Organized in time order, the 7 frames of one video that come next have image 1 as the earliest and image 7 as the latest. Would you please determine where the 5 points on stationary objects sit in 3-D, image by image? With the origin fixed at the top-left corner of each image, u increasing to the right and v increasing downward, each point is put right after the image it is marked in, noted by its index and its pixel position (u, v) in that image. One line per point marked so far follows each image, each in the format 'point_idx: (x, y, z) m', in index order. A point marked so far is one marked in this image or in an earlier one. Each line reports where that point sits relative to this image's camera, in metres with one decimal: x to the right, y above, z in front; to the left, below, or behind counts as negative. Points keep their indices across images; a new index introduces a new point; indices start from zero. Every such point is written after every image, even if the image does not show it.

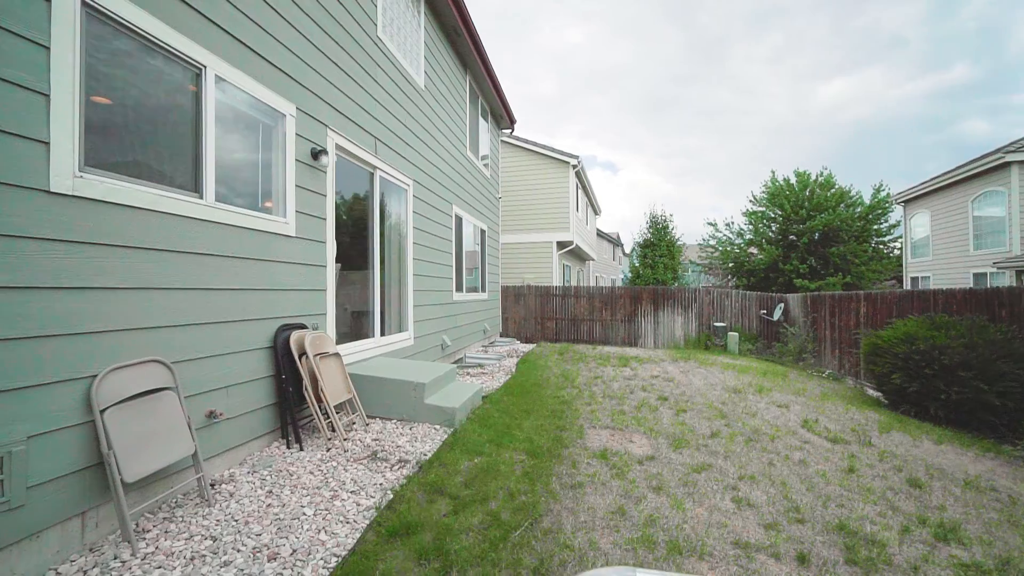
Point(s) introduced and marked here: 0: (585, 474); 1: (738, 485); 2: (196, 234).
0: (+0.5, -1.3, +3.2) m
1: (+1.5, -1.4, +3.2) m
2: (-1.9, +0.3, +2.8) m
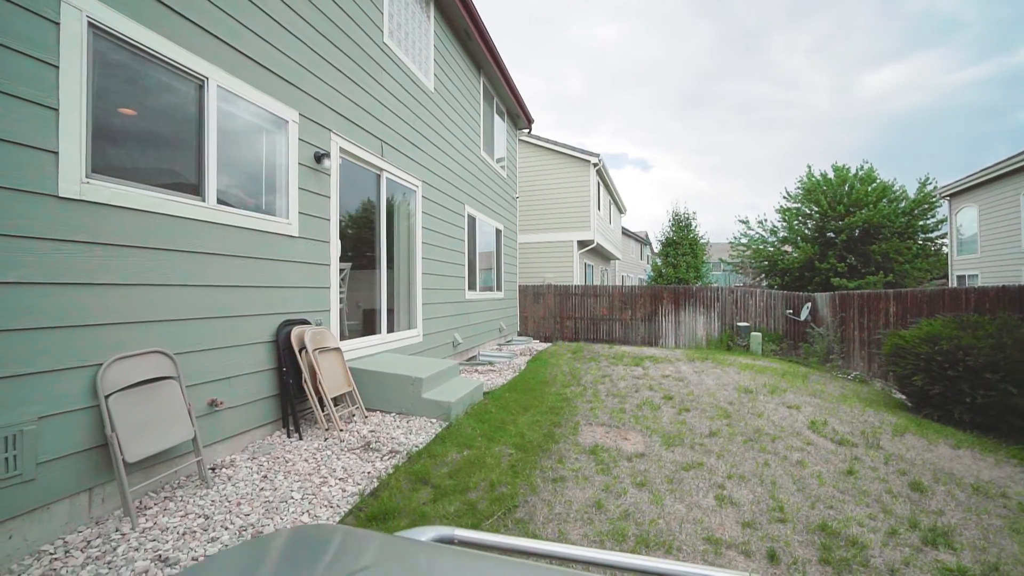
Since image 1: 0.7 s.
0: (+0.4, -1.3, +3.3) m
1: (+1.4, -1.3, +3.2) m
2: (-2.0, +0.3, +3.0) m
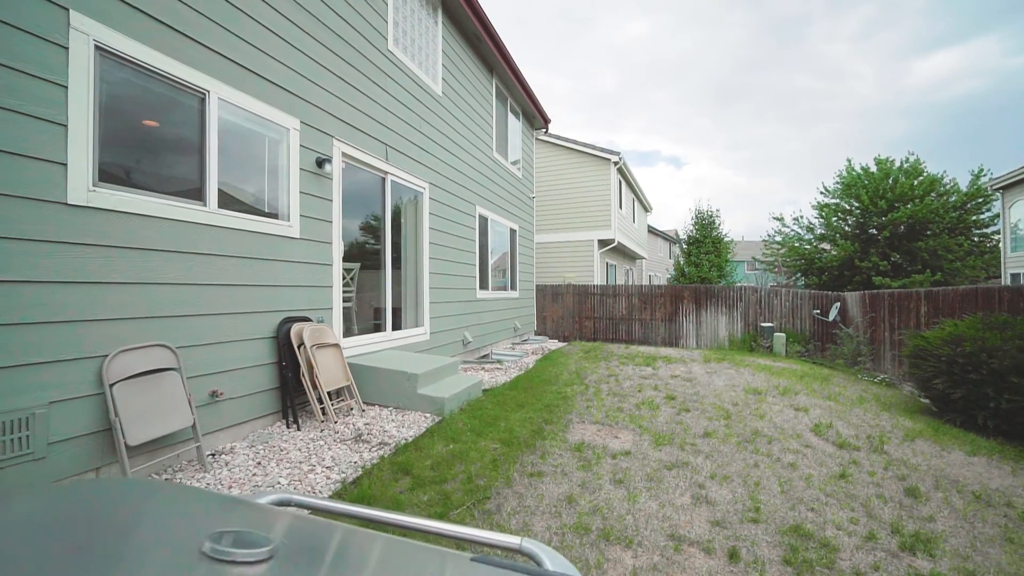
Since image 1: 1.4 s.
0: (+0.3, -1.3, +3.4) m
1: (+1.3, -1.3, +3.2) m
2: (-2.1, +0.3, +3.2) m
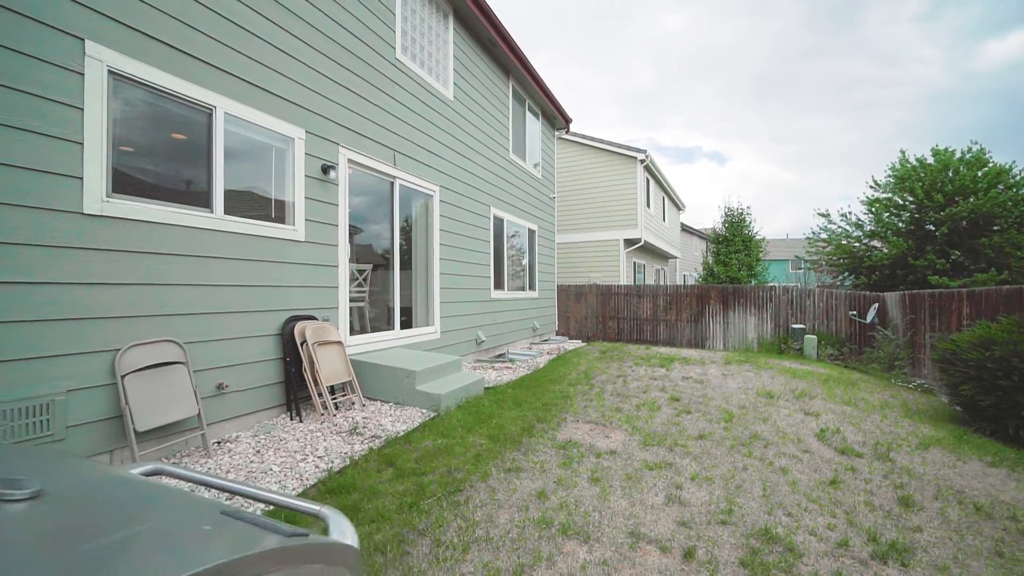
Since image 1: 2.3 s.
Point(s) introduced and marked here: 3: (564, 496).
0: (+0.1, -1.3, +3.4) m
1: (+1.2, -1.3, +3.2) m
2: (-2.3, +0.3, +3.5) m
3: (+0.3, -1.3, +2.9) m
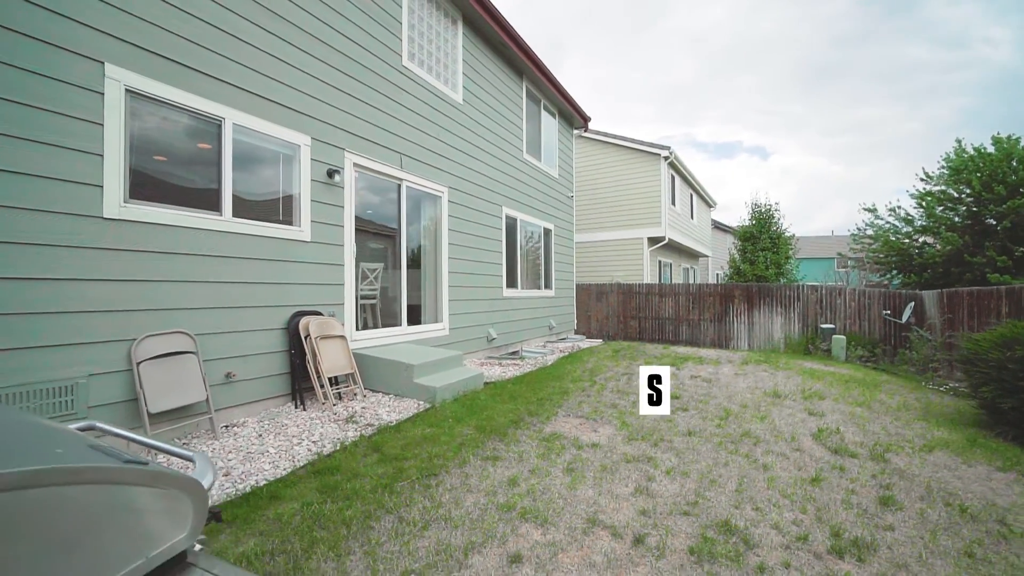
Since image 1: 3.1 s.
0: (0.0, -1.2, +3.6) m
1: (+1.0, -1.3, +3.2) m
2: (-2.4, +0.4, +3.8) m
3: (+0.1, -1.3, +3.0) m
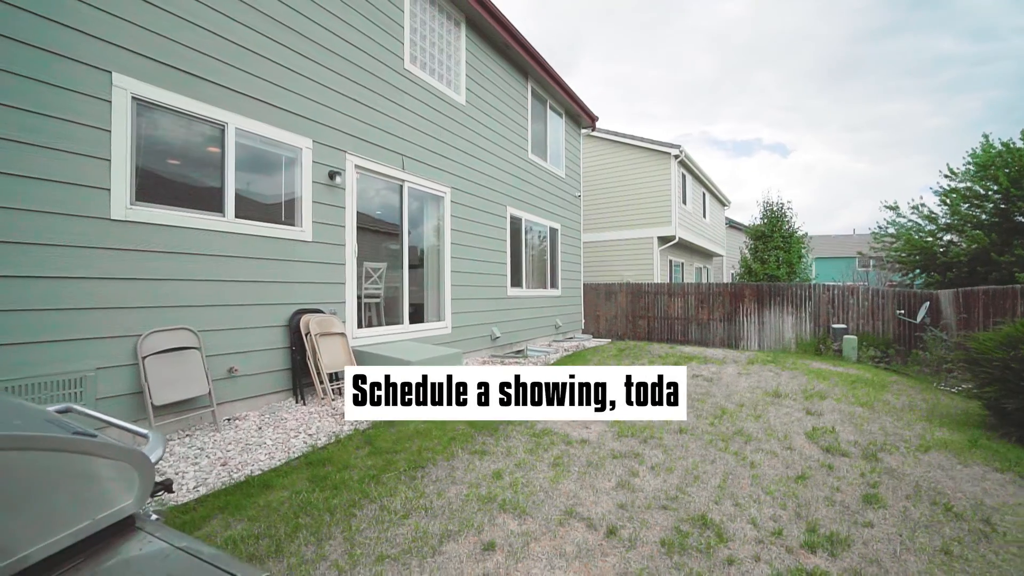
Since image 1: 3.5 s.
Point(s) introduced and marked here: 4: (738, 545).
0: (-0.1, -1.2, +3.6) m
1: (+0.9, -1.3, +3.3) m
2: (-2.5, +0.4, +4.0) m
3: (0.0, -1.3, +3.1) m
4: (+1.2, -1.3, +2.4) m
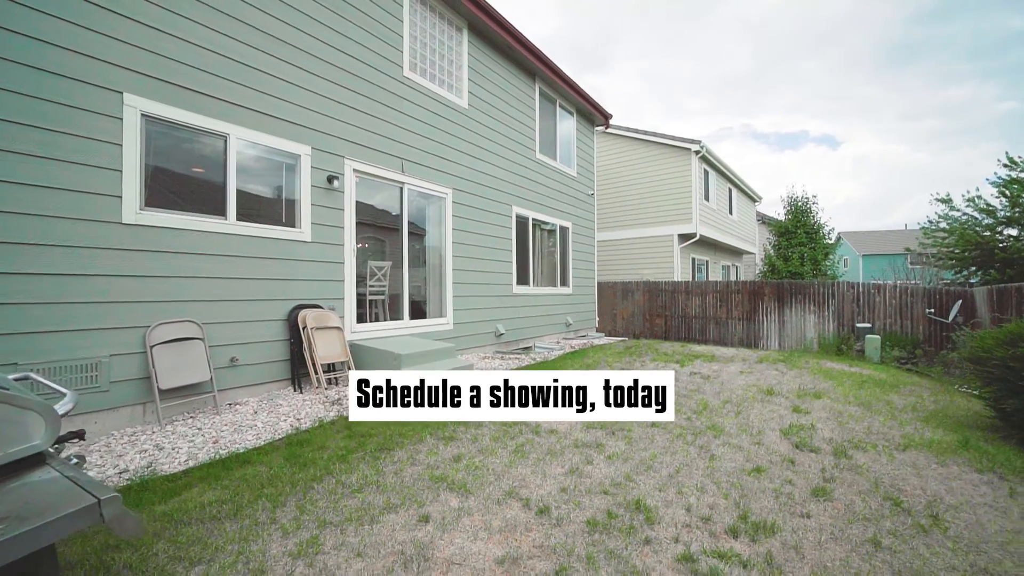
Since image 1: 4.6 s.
0: (-0.3, -1.2, +3.8) m
1: (+0.6, -1.2, +3.4) m
2: (-2.7, +0.4, +4.4) m
3: (-0.3, -1.2, +3.3) m
4: (+0.8, -1.3, +2.5) m
